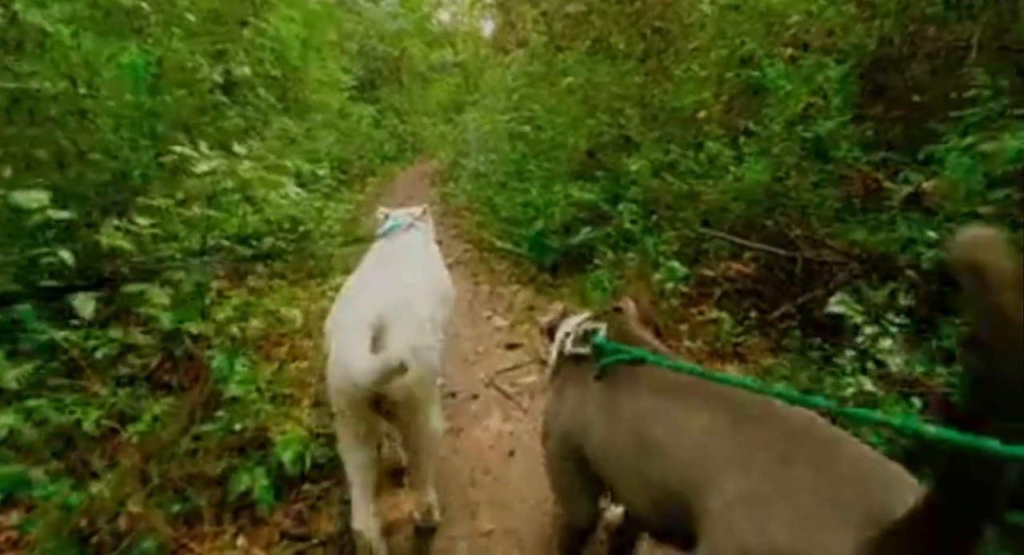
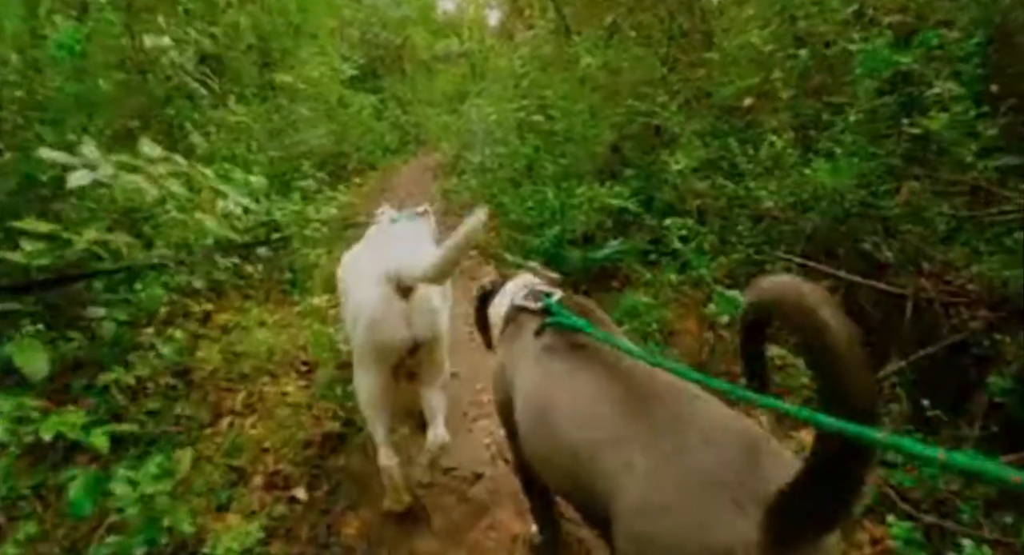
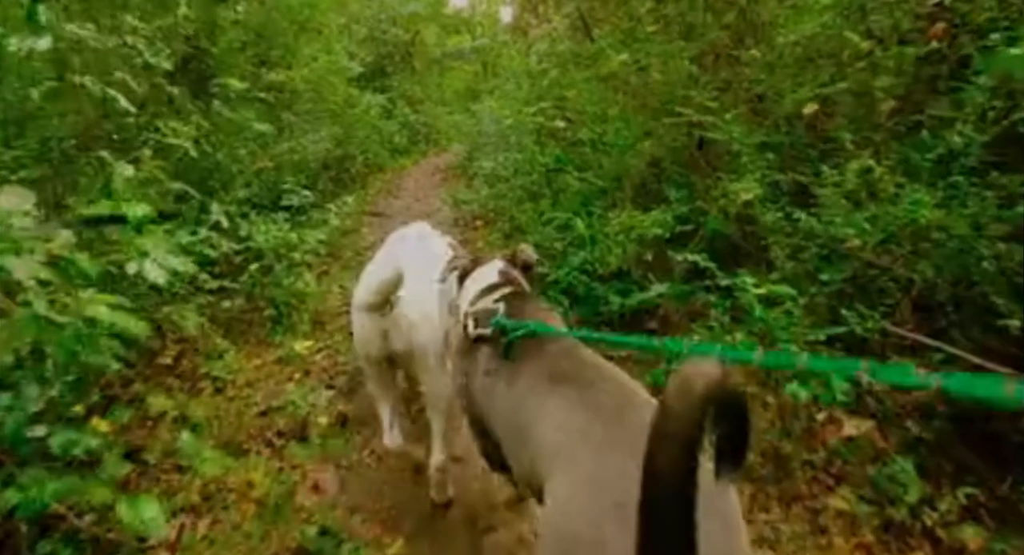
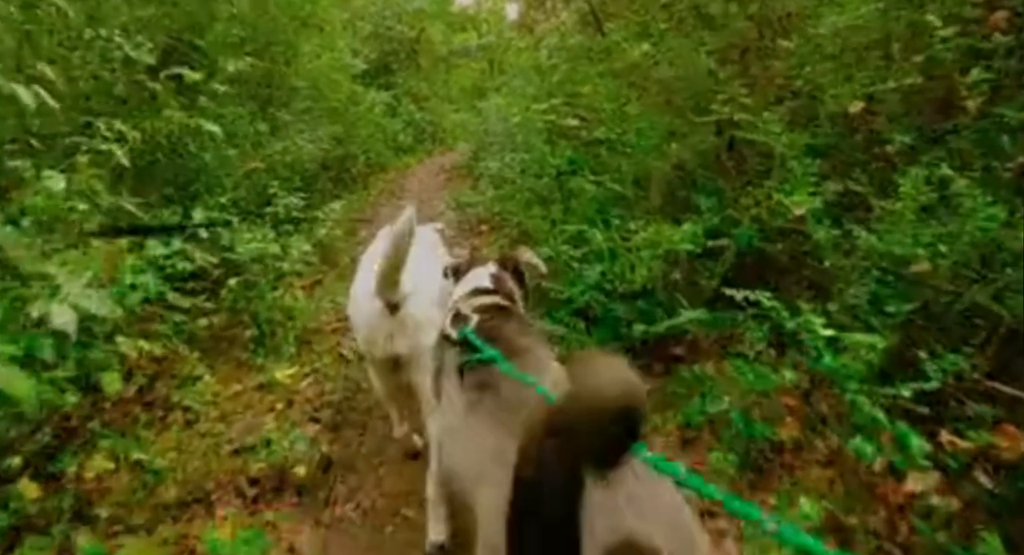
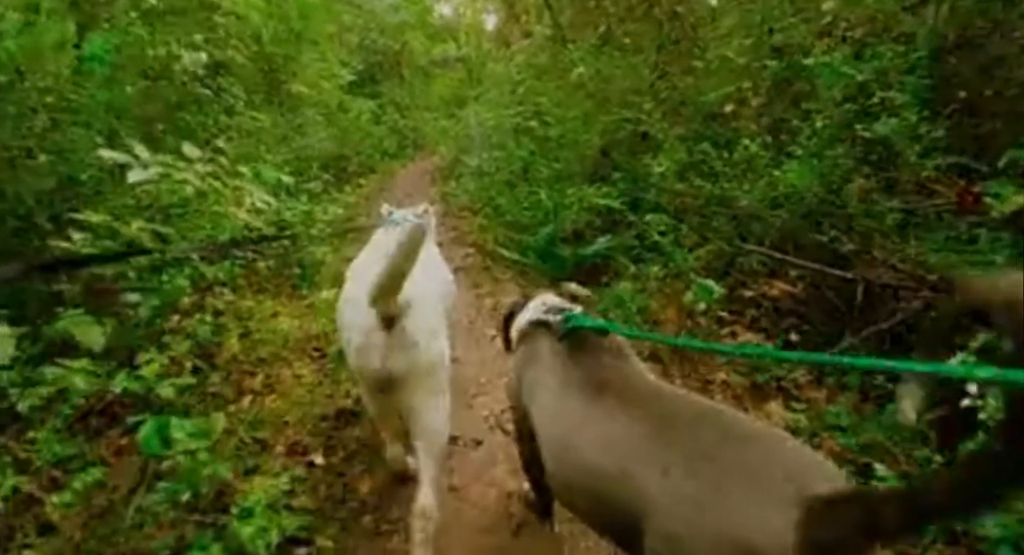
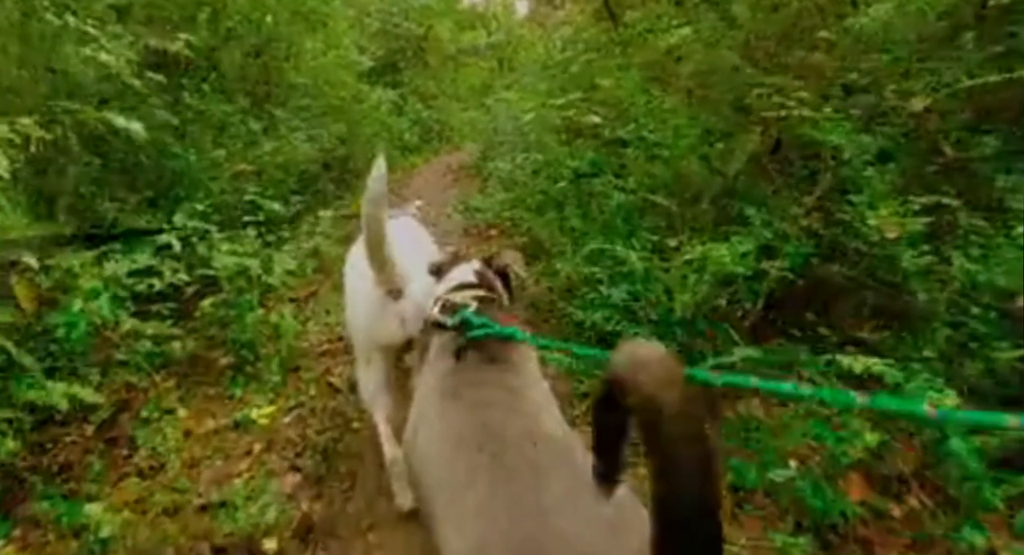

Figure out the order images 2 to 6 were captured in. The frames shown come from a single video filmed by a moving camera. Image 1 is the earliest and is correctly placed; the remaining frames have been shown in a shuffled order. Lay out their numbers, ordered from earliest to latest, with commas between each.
5, 2, 3, 4, 6
